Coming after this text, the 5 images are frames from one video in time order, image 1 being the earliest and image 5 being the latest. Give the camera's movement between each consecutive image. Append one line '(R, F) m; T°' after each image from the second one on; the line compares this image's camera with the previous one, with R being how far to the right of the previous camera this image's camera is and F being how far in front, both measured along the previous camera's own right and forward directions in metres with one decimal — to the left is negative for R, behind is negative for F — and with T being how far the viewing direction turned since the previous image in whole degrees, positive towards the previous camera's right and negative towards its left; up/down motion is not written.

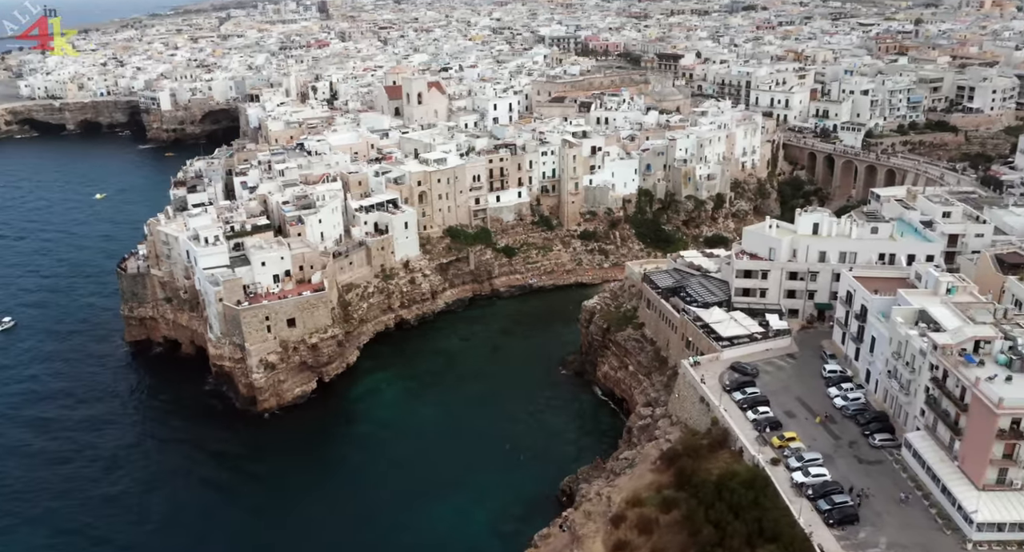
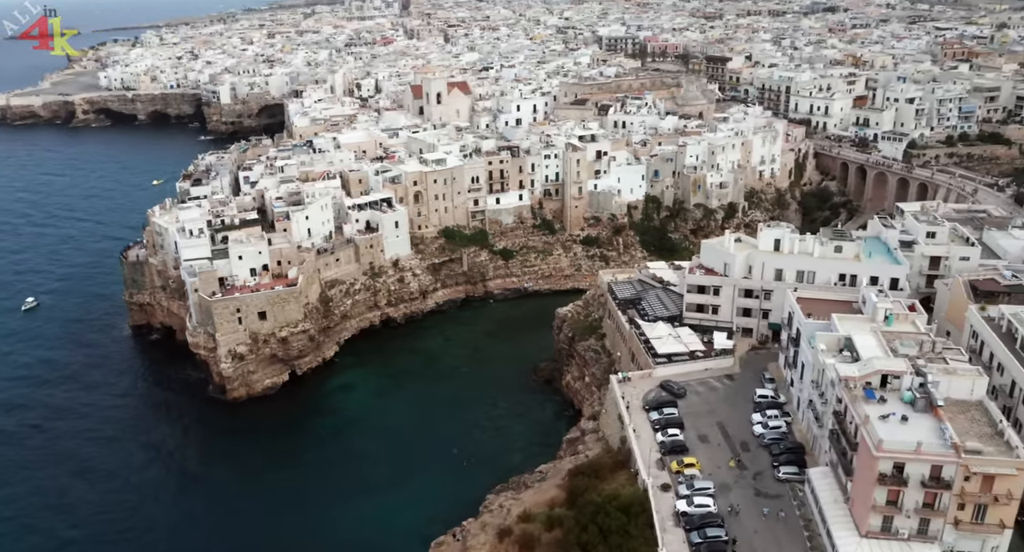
(+7.8, +0.8) m; -6°
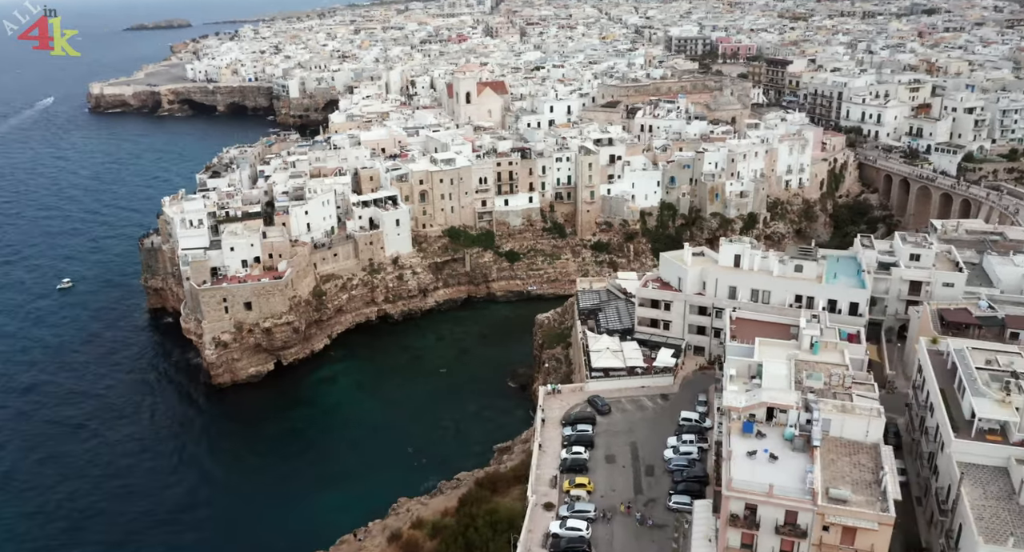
(+8.0, +0.9) m; -7°
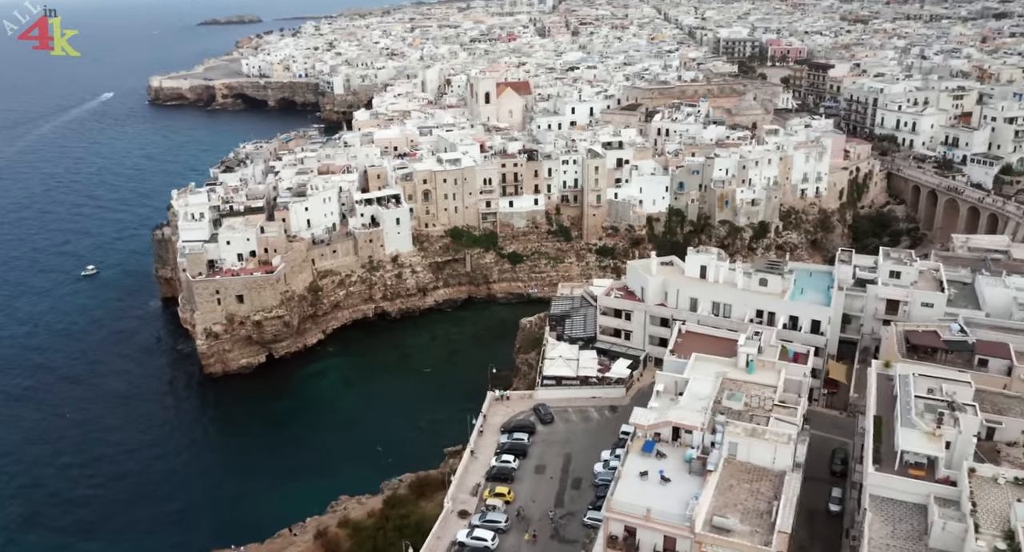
(+5.5, +0.5) m; -5°
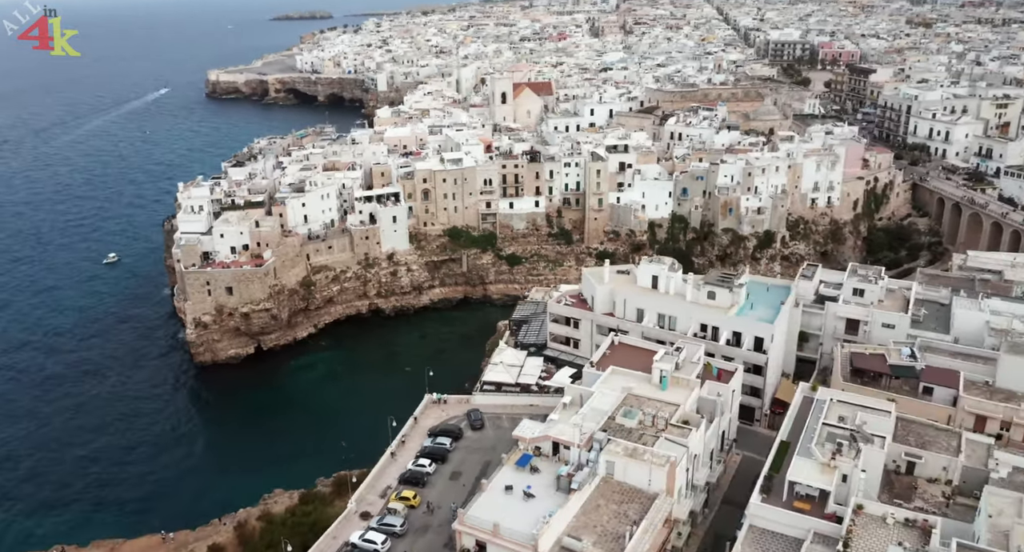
(+6.1, +0.6) m; -5°
